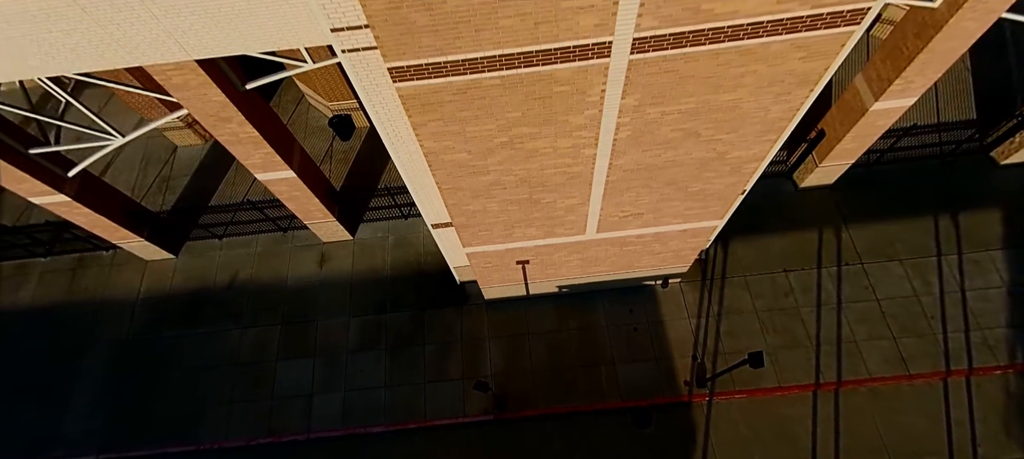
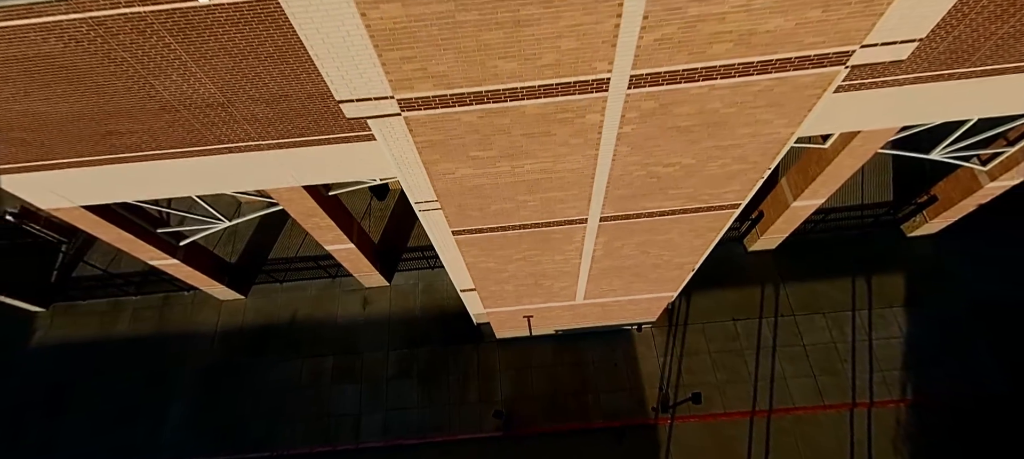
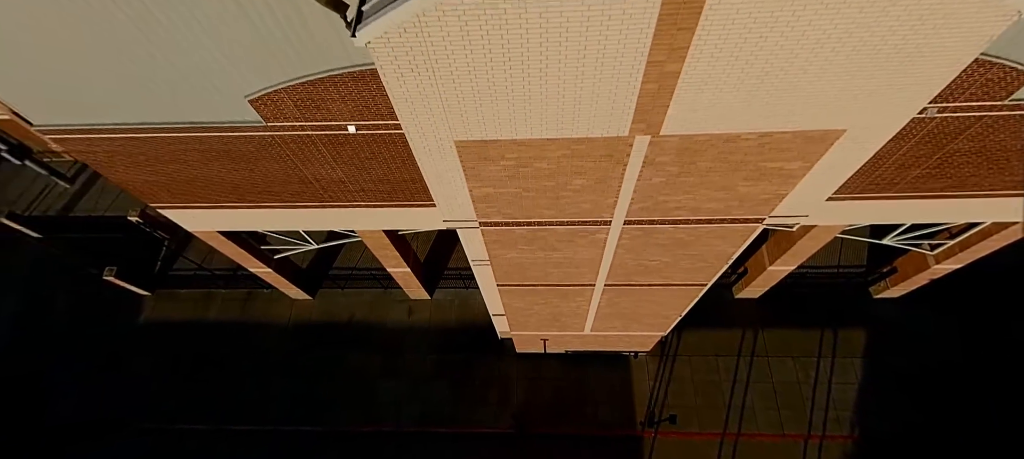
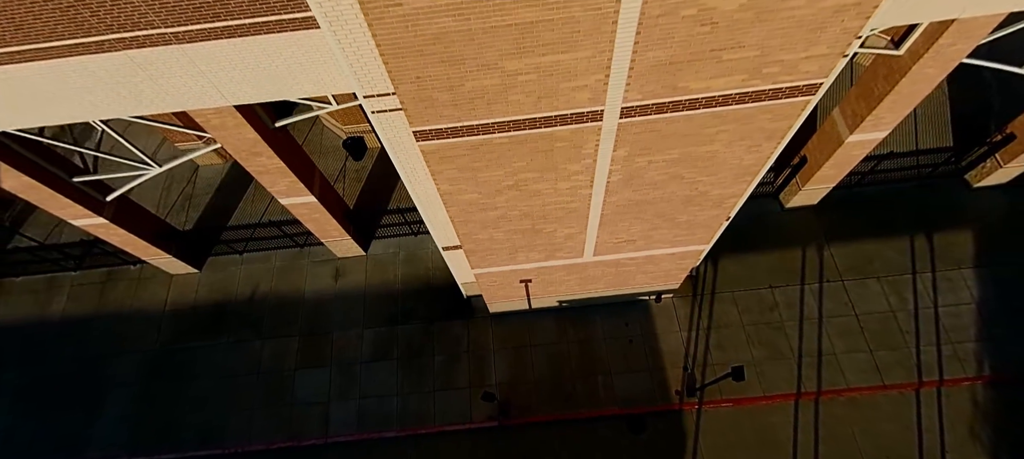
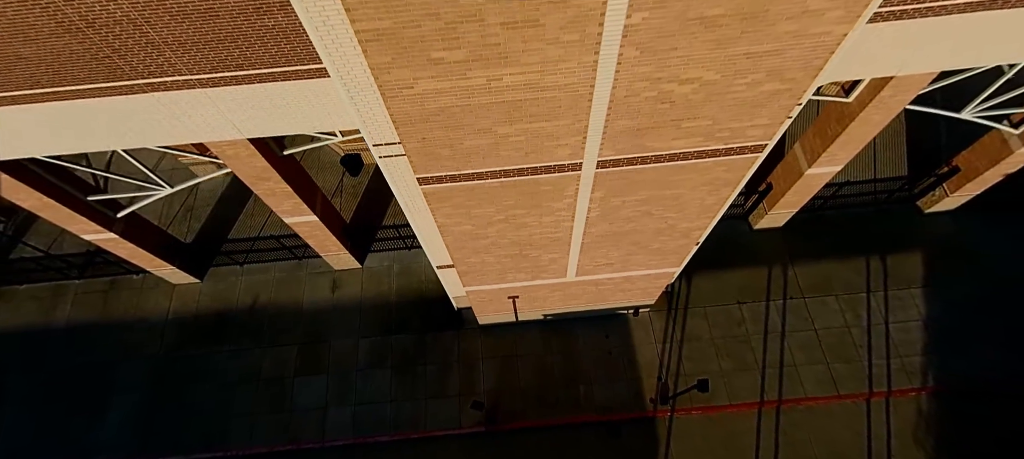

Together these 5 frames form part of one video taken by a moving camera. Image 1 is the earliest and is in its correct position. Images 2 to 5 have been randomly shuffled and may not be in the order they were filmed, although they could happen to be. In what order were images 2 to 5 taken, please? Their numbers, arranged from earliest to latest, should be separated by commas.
4, 5, 2, 3
